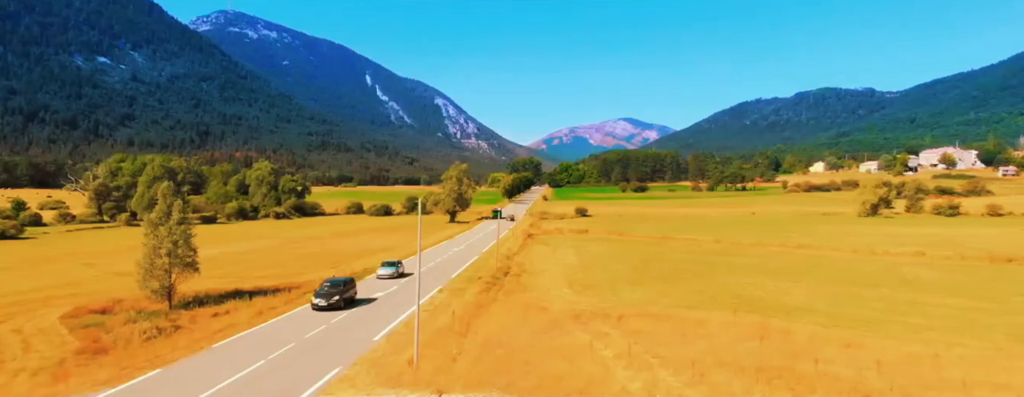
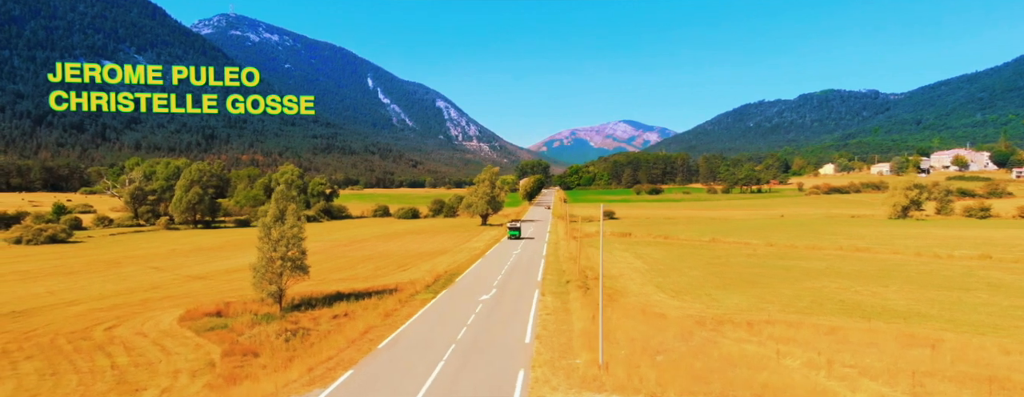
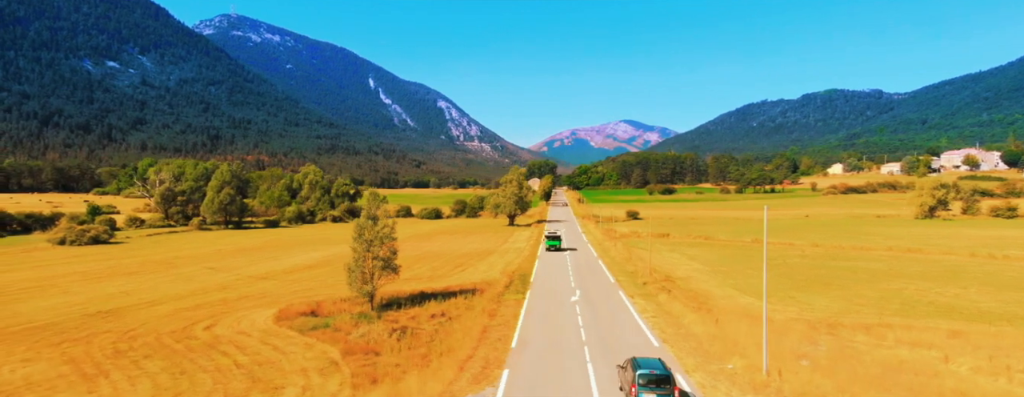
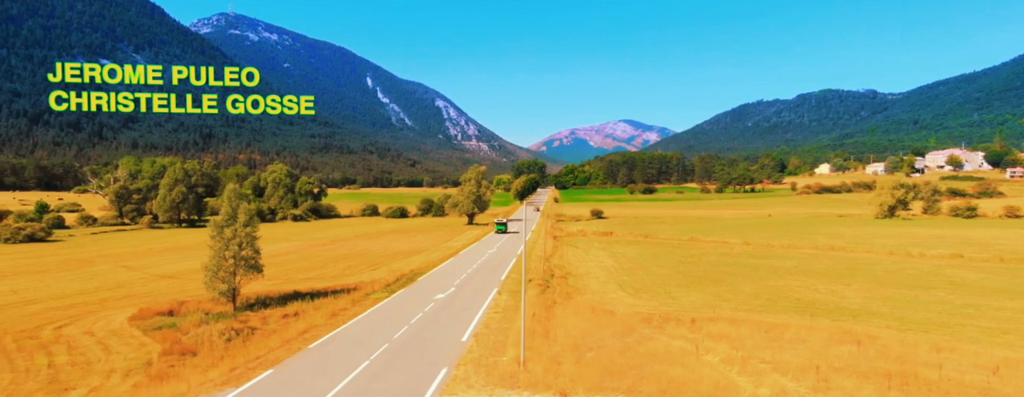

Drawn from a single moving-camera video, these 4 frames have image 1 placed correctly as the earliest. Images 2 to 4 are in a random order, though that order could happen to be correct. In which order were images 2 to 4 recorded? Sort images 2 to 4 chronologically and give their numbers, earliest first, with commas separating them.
4, 2, 3
